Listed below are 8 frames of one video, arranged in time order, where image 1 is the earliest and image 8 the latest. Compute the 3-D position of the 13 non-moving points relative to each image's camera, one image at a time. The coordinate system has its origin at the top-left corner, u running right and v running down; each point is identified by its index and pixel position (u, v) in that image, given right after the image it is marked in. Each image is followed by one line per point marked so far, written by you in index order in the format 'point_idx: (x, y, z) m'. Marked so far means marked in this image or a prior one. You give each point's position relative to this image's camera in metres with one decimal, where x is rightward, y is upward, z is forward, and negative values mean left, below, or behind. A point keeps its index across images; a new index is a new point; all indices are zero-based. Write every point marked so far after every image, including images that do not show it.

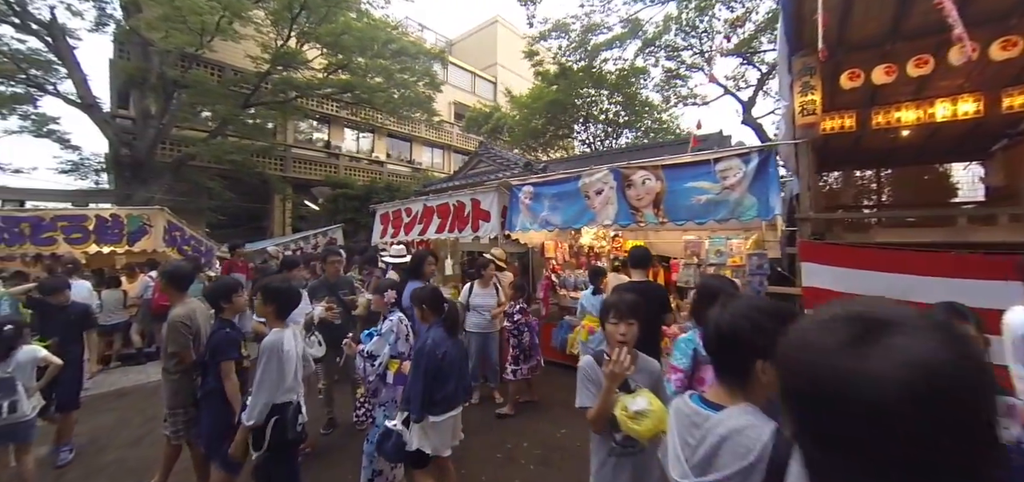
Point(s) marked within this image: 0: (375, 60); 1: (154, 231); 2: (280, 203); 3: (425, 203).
0: (-5.9, +7.7, +17.2) m
1: (-7.2, +0.3, +8.1) m
2: (-11.0, +1.9, +19.3) m
3: (-1.7, +0.8, +8.1) m
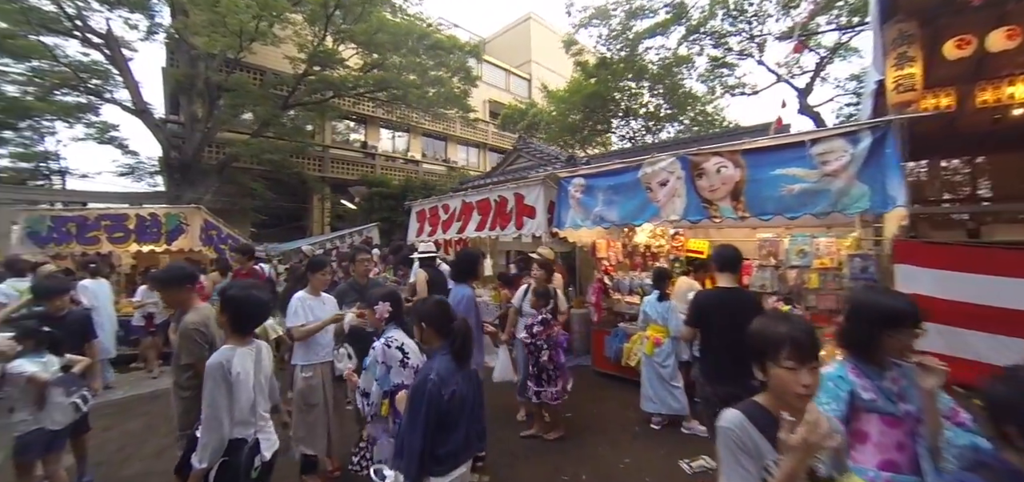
0: (-4.3, +7.7, +17.0) m
1: (-6.3, +0.3, +8.0) m
2: (-9.2, +1.9, +19.4) m
3: (-0.8, +0.8, +7.6) m
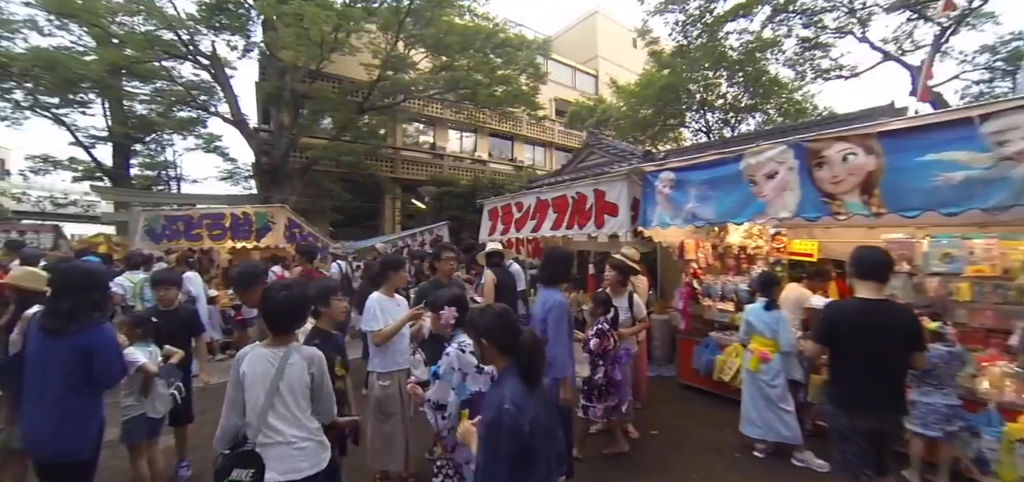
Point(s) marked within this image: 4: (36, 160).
0: (-1.5, +7.8, +17.1) m
1: (-4.9, +0.3, +8.5) m
2: (-6.0, +2.0, +20.3) m
3: (+0.5, +0.8, +7.3) m
4: (-21.0, +3.6, +17.9) m
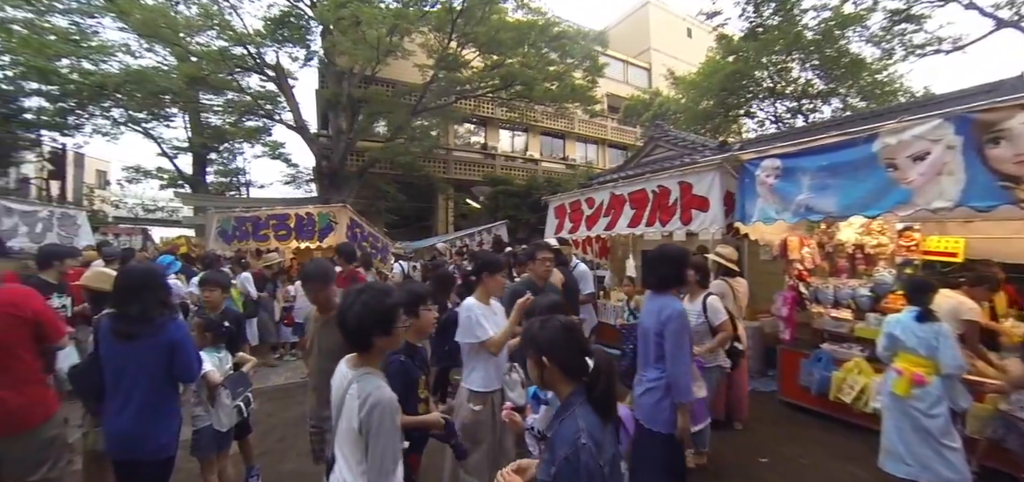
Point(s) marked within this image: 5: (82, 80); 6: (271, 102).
0: (+0.7, +7.8, +16.7) m
1: (-3.6, +0.3, +8.5) m
2: (-3.4, +2.0, +20.3) m
3: (+1.6, +0.8, +6.7) m
4: (-18.6, +3.5, +19.6) m
5: (-14.6, +5.4, +13.7) m
6: (-9.8, +5.7, +16.6) m
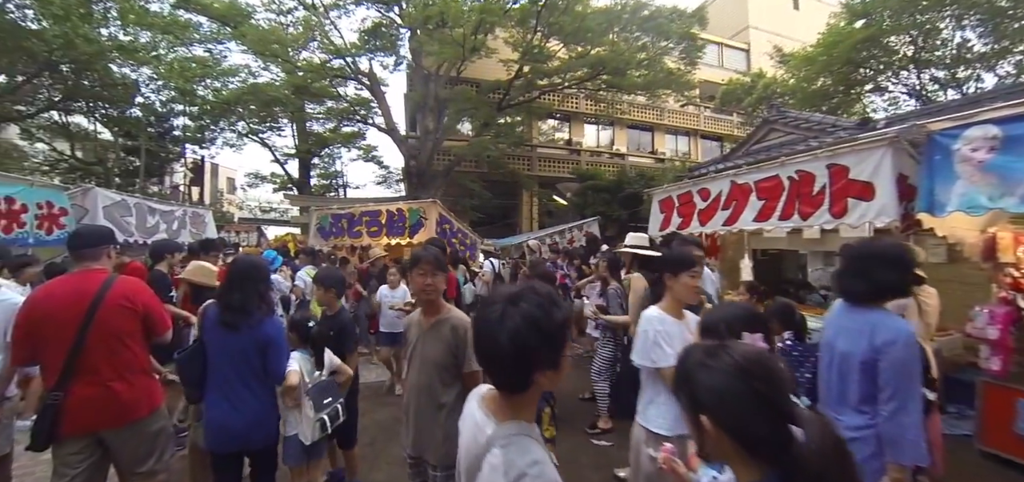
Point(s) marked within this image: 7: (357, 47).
0: (+4.0, +7.8, +15.7) m
1: (-1.7, +0.4, +8.4) m
2: (+0.6, +2.0, +20.0) m
3: (+3.1, +0.9, +5.7) m
4: (-14.4, +3.6, +22.2) m
5: (-11.6, +5.5, +15.6) m
6: (-6.3, +5.7, +17.5) m
7: (-6.3, +7.9, +16.4) m
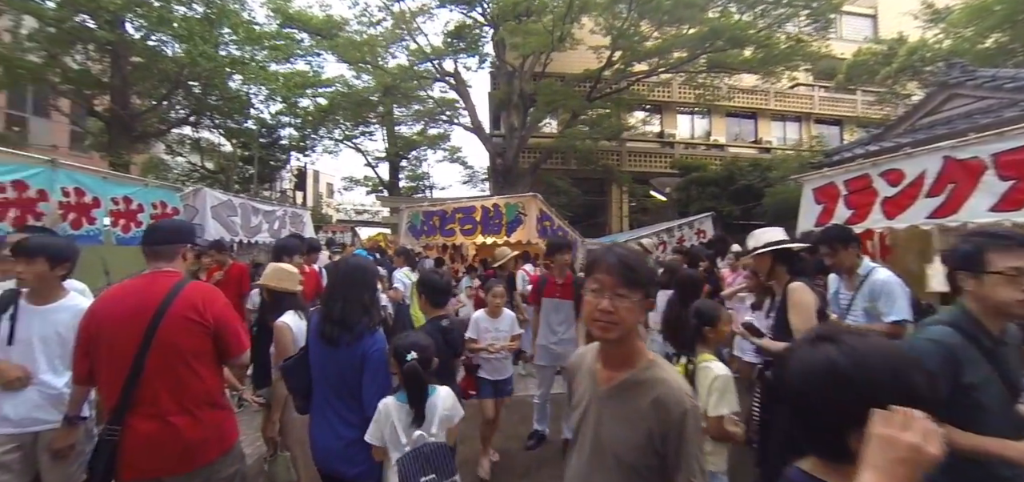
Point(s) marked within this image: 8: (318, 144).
0: (+7.2, +7.8, +13.8) m
1: (+0.2, +0.4, +7.7) m
2: (+4.7, +2.0, +18.6) m
3: (+4.4, +0.9, +4.1) m
4: (-9.7, +3.6, +23.5) m
5: (-8.2, +5.5, +16.6) m
6: (-2.7, +5.7, +17.5) m
7: (-2.8, +7.9, +16.3) m
8: (-8.9, +4.4, +18.4) m
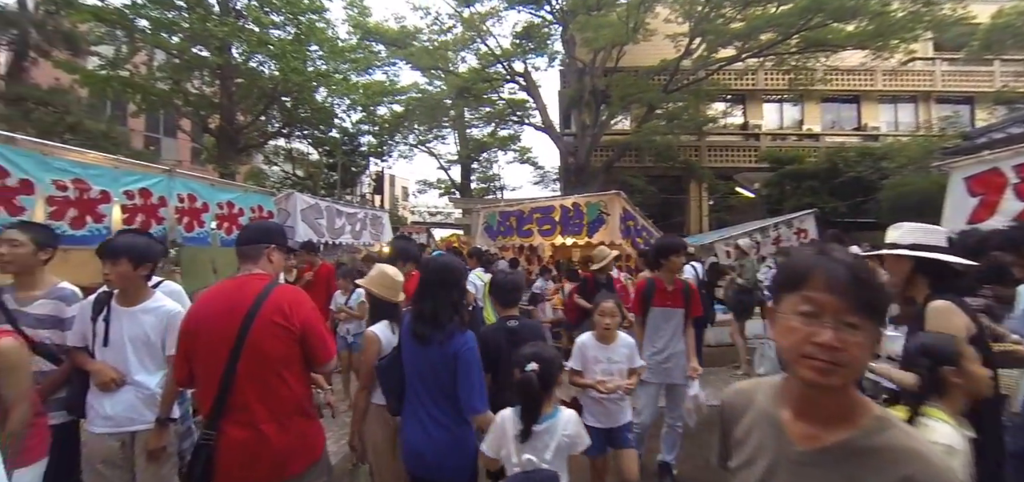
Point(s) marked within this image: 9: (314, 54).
0: (+9.4, +7.8, +12.2) m
1: (+1.6, +0.3, +7.3) m
2: (+7.7, +2.0, +17.4) m
3: (+5.1, +0.9, +3.1) m
4: (-5.7, +3.5, +24.5) m
5: (-5.3, +5.4, +17.4) m
6: (+0.3, +5.7, +17.4) m
7: (-0.1, +7.8, +16.3) m
8: (-5.7, +4.4, +19.3) m
9: (-6.7, +6.4, +13.6) m
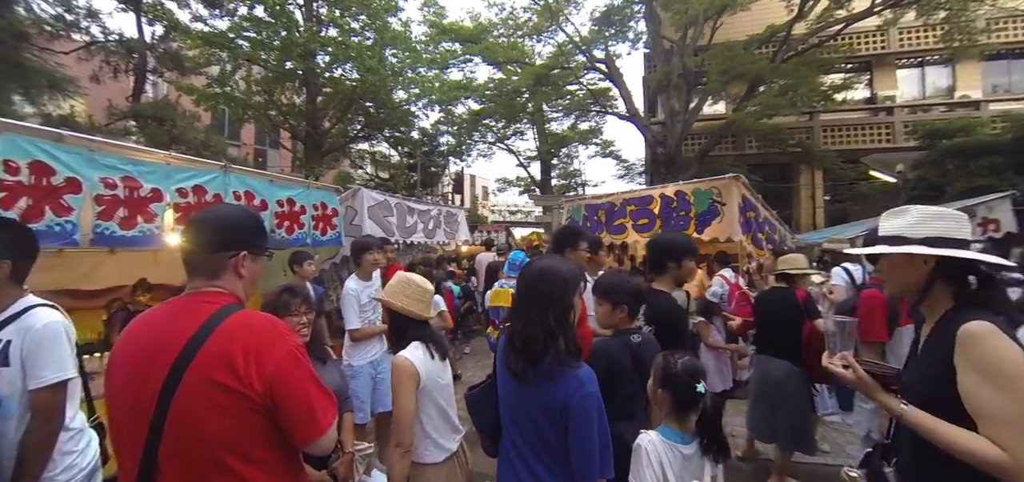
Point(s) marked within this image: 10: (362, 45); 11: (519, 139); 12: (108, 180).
0: (+11.4, +7.9, +9.2) m
1: (+2.9, +0.4, +5.9) m
2: (+10.8, +2.1, +14.7) m
3: (+5.6, +1.0, +1.1) m
4: (-1.1, +3.5, +24.2) m
5: (-2.0, +5.4, +17.1) m
6: (+3.5, +5.7, +16.1) m
7: (+2.9, +7.9, +15.1) m
8: (-2.0, +4.4, +19.1) m
9: (-4.2, +6.3, +13.7) m
10: (-4.9, +6.3, +12.8) m
11: (+0.1, +4.9, +19.6) m
12: (-3.3, +0.5, +3.3) m
